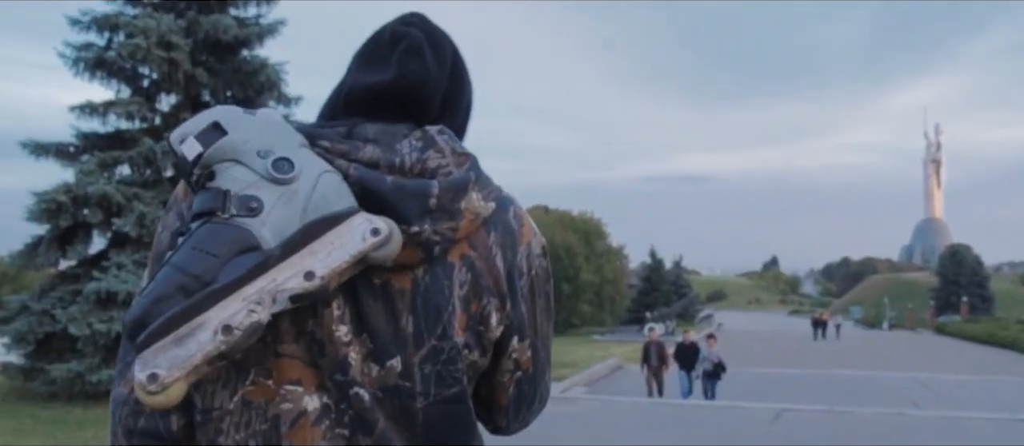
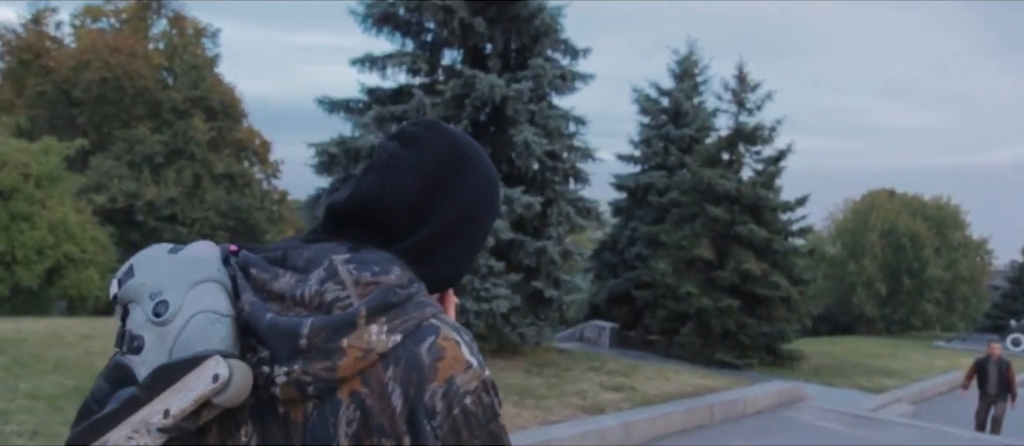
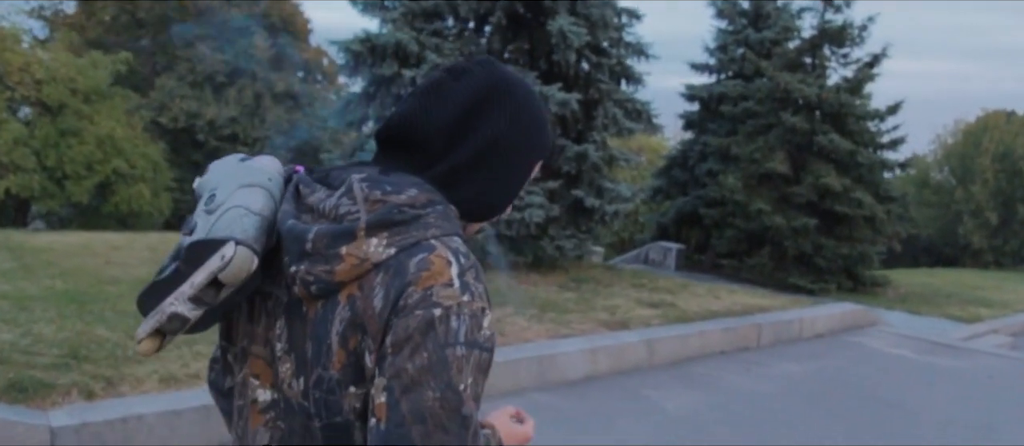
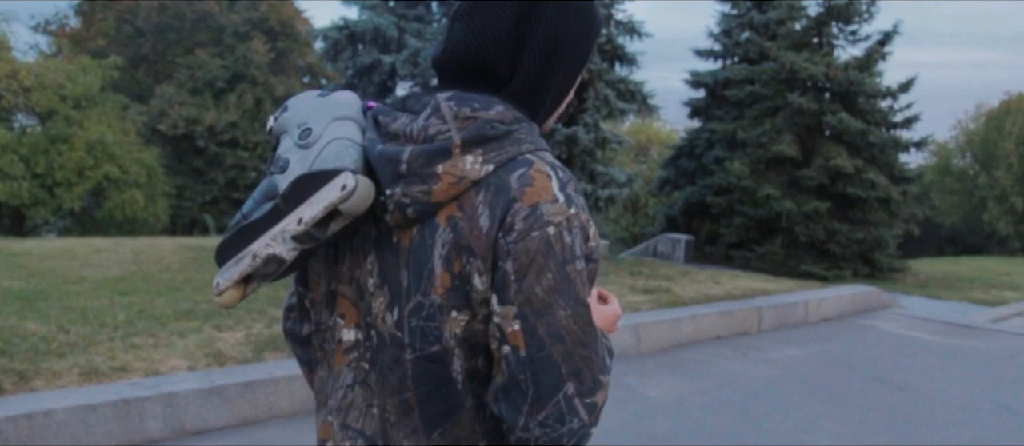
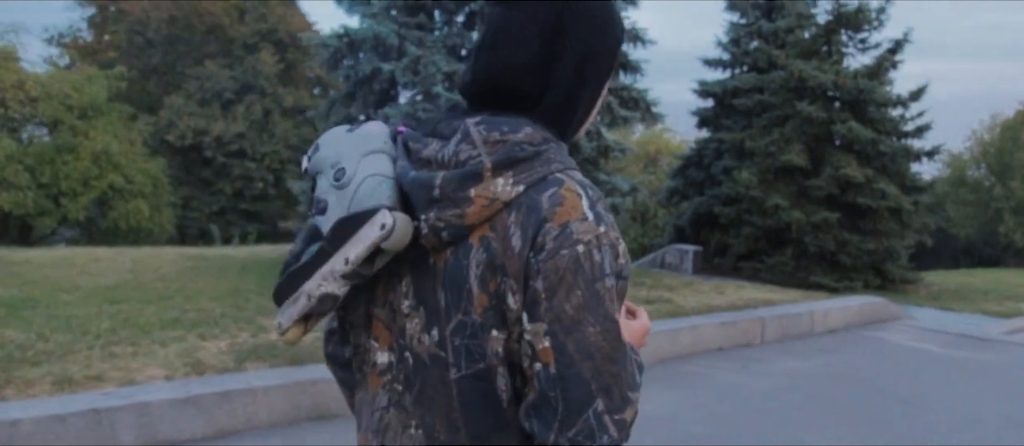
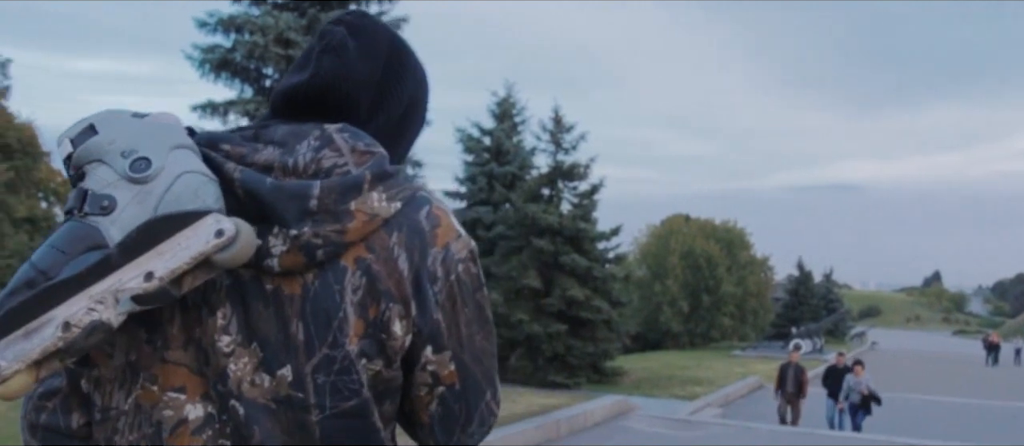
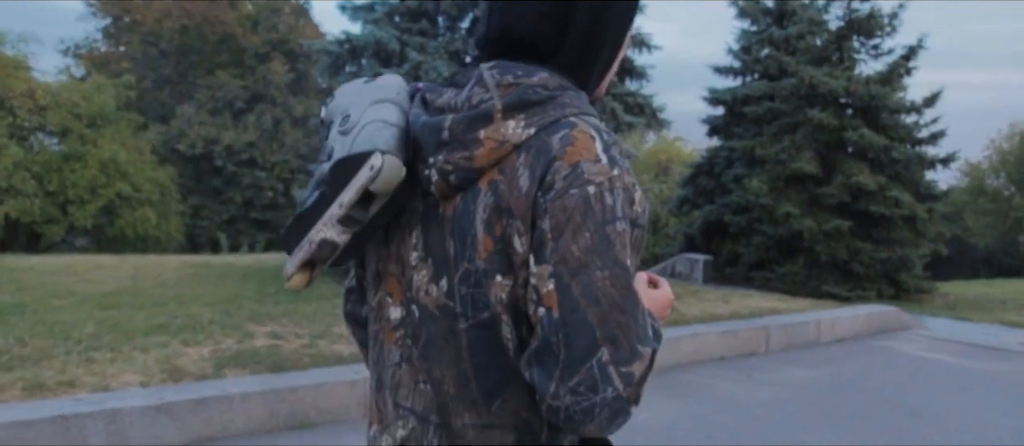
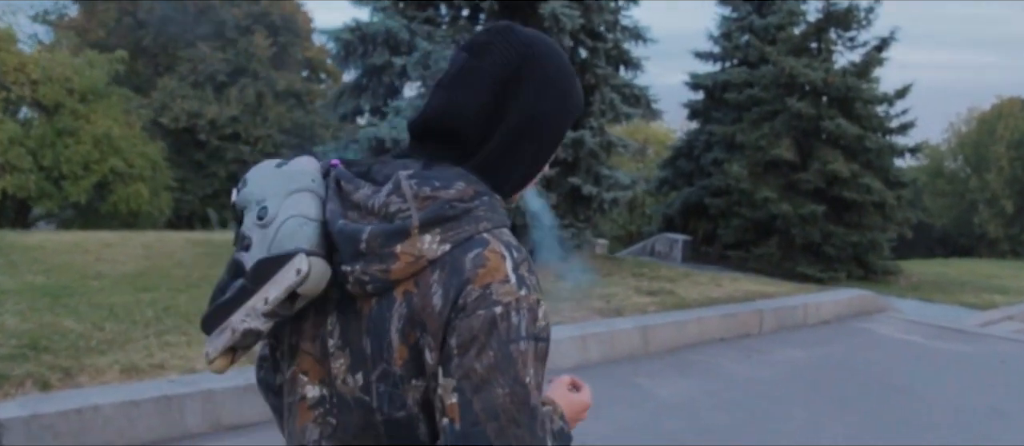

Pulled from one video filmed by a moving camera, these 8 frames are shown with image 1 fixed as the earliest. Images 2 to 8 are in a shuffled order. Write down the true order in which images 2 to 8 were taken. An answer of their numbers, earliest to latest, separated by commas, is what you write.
6, 2, 3, 8, 4, 5, 7
